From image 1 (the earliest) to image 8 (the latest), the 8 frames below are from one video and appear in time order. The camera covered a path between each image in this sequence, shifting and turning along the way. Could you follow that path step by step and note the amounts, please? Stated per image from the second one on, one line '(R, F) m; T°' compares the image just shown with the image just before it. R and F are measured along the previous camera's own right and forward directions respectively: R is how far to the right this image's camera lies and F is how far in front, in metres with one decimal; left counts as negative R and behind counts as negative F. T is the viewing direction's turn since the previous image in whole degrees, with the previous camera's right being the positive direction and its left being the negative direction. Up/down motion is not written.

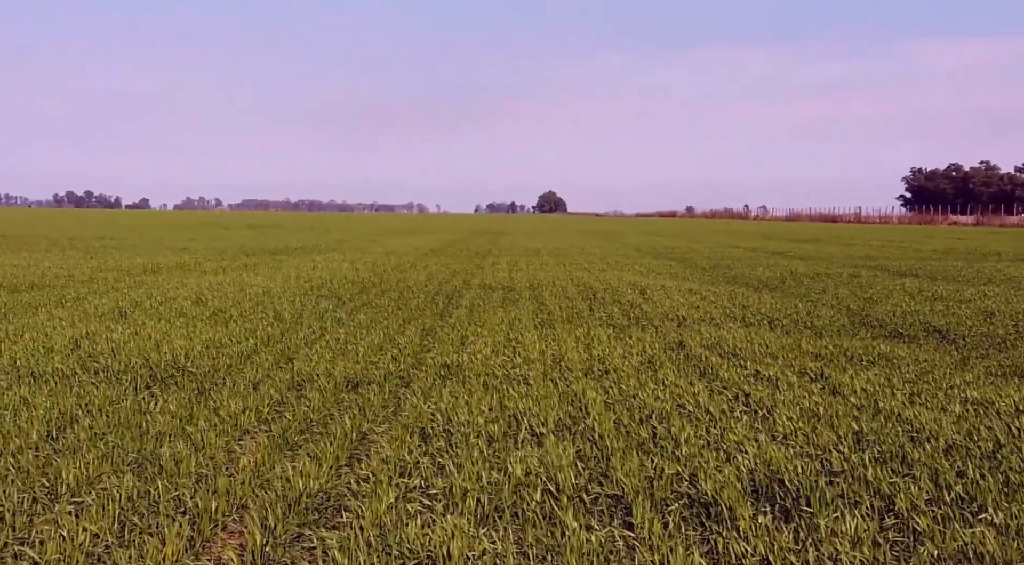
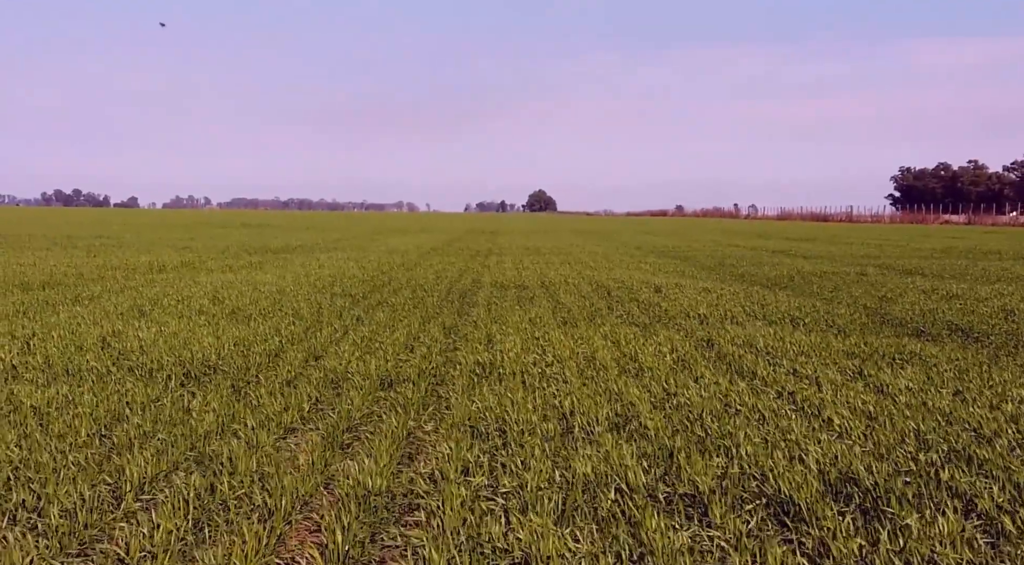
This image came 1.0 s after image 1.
(-0.3, 0.0) m; 0°
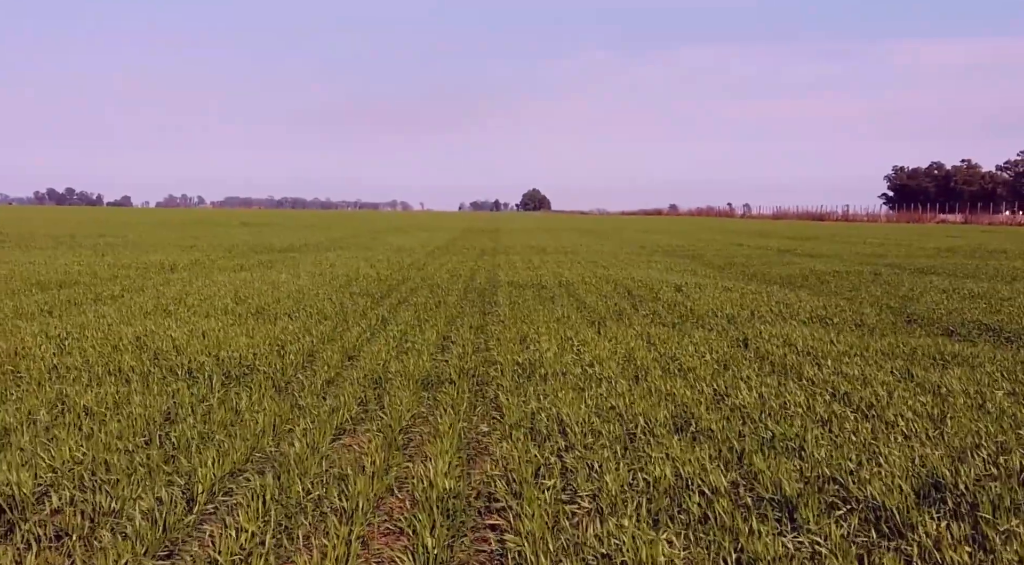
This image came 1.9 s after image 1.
(-0.3, 0.0) m; -1°
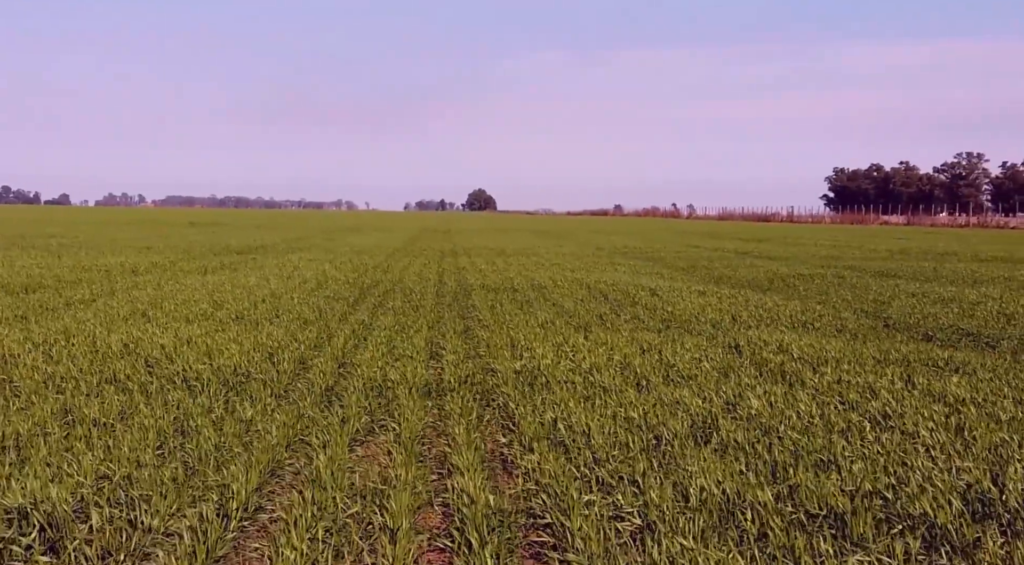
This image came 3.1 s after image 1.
(-0.4, +0.1) m; +3°
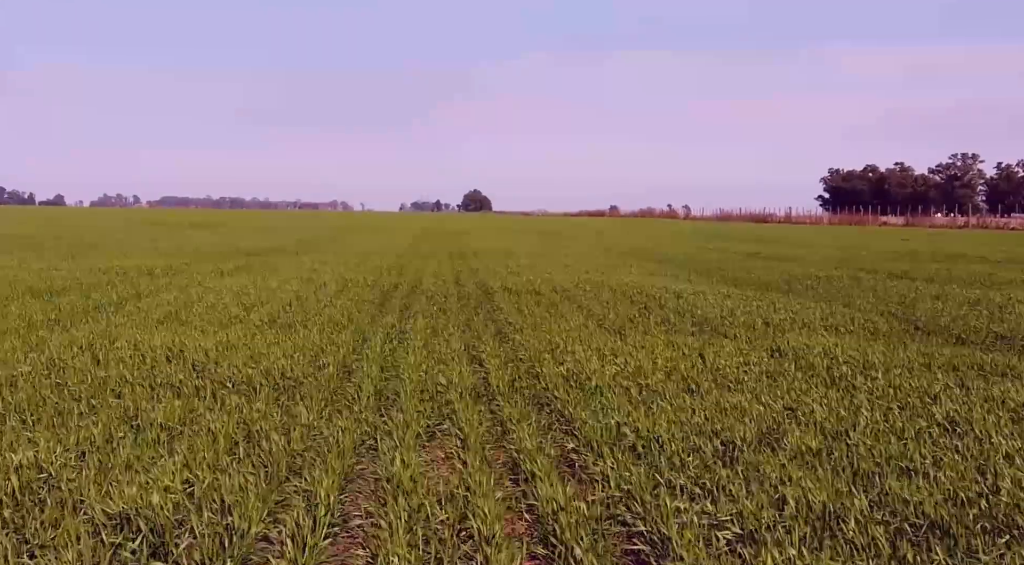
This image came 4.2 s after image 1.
(-0.4, 0.0) m; -1°
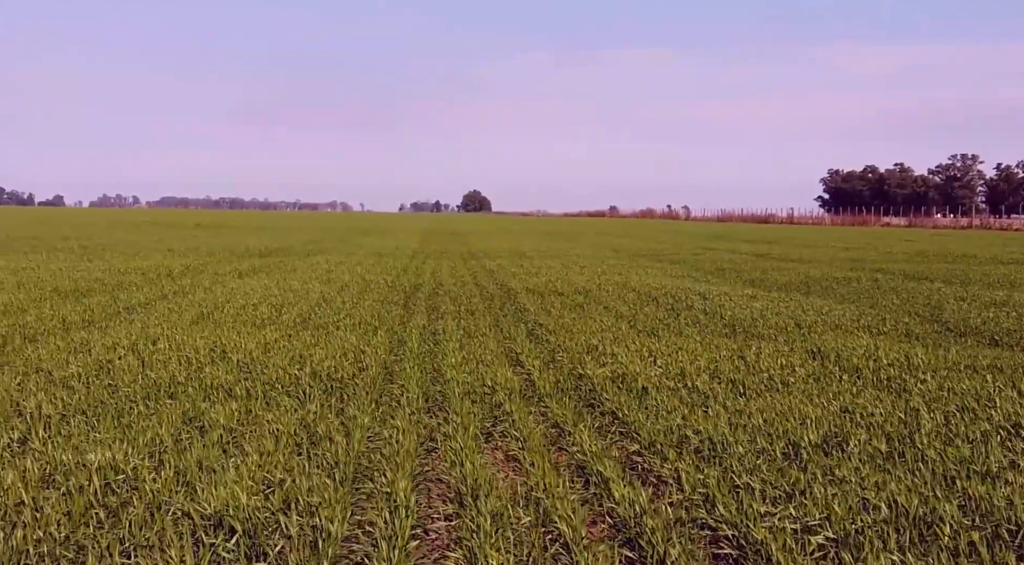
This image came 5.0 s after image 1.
(-0.3, 0.0) m; -1°
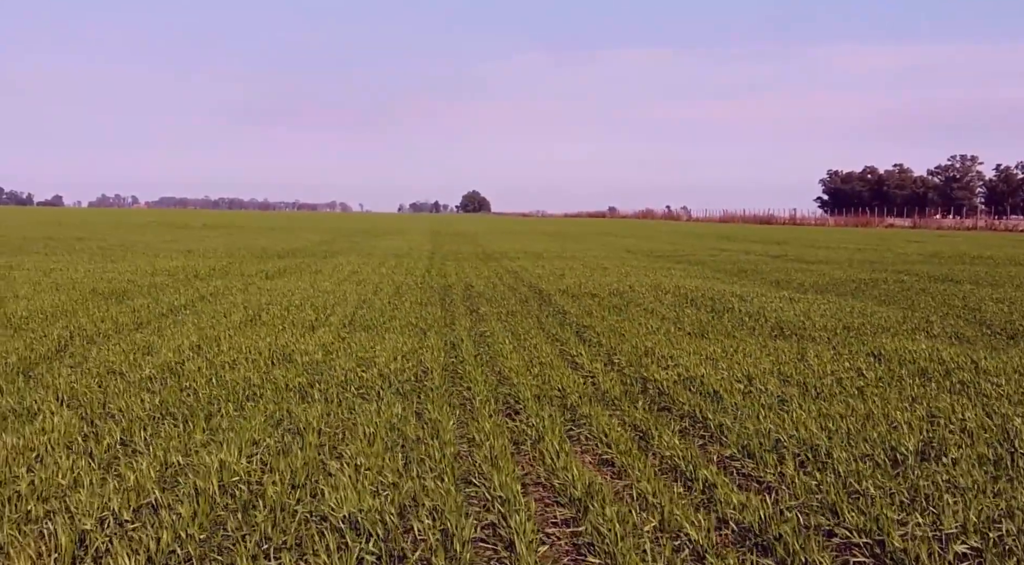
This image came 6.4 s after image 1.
(-0.5, 0.0) m; -1°
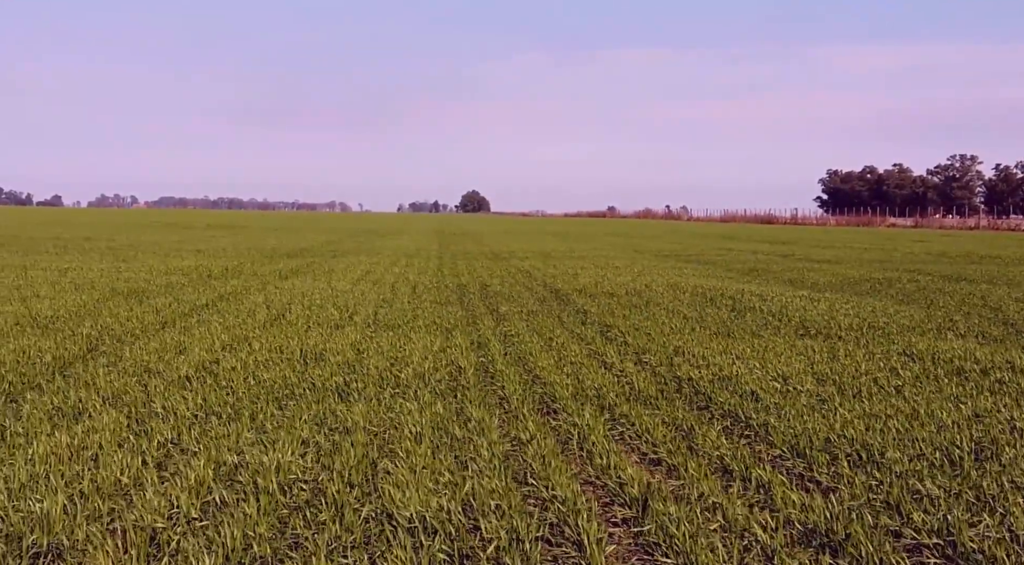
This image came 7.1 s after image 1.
(-0.3, 0.0) m; -1°
